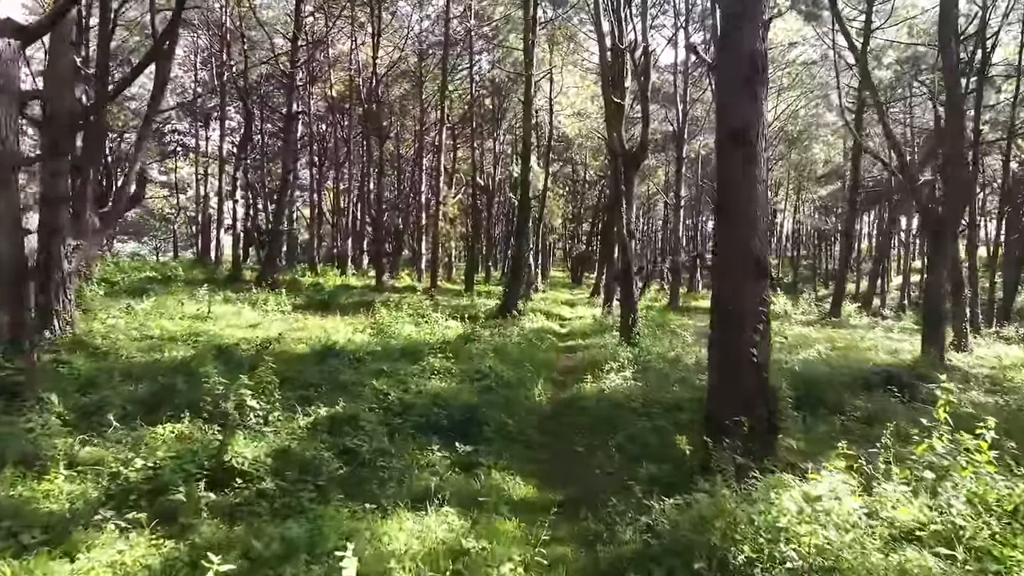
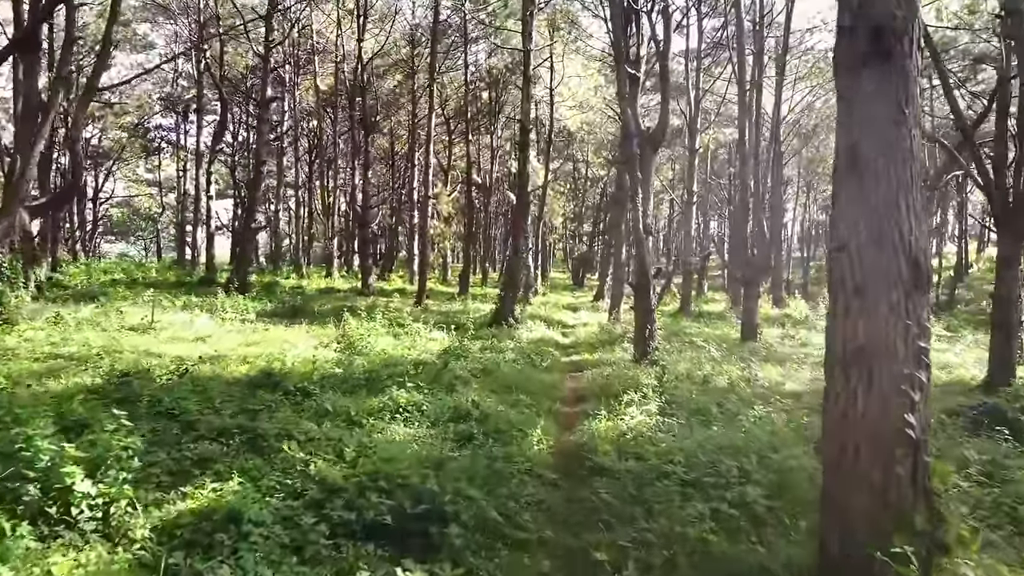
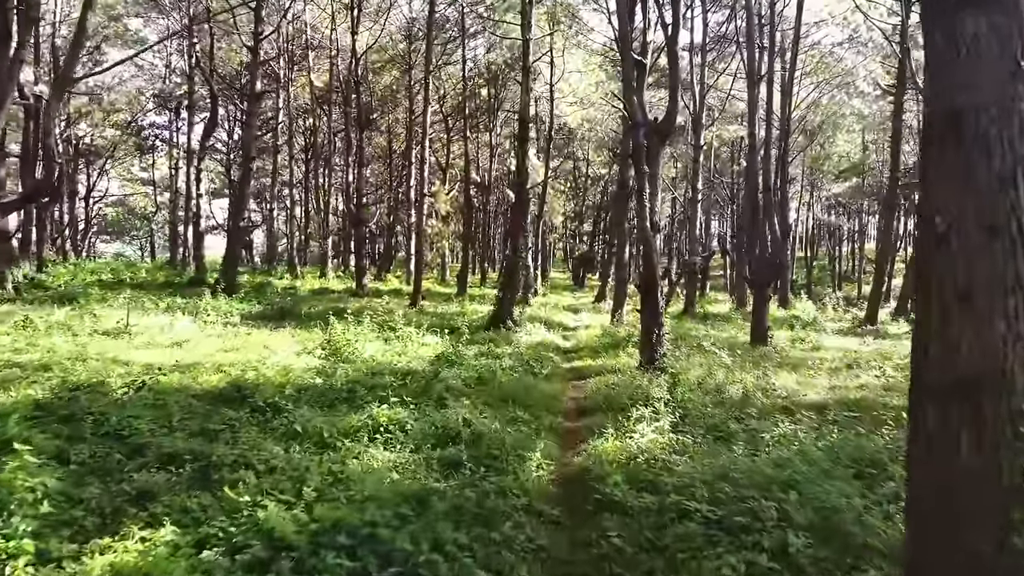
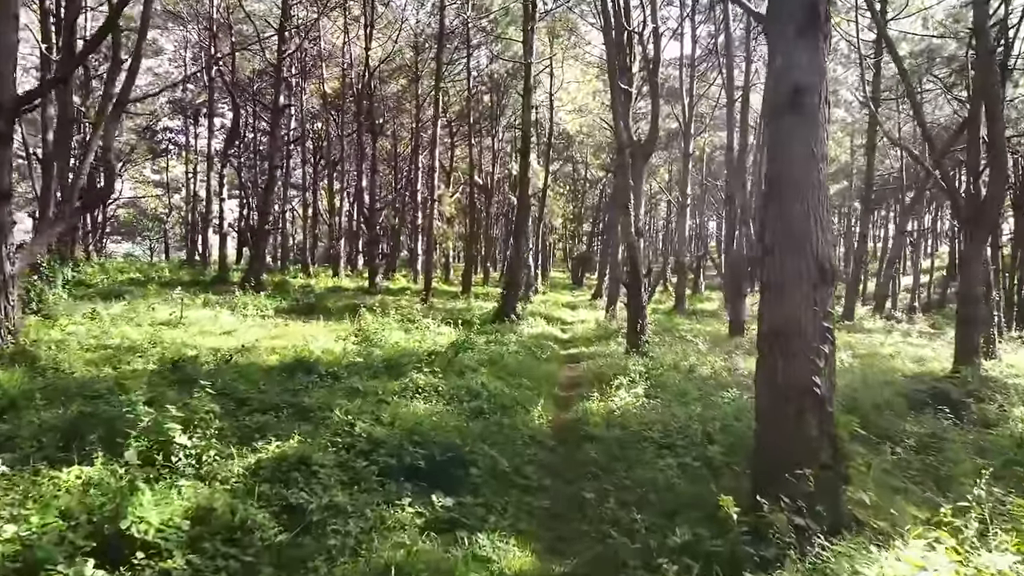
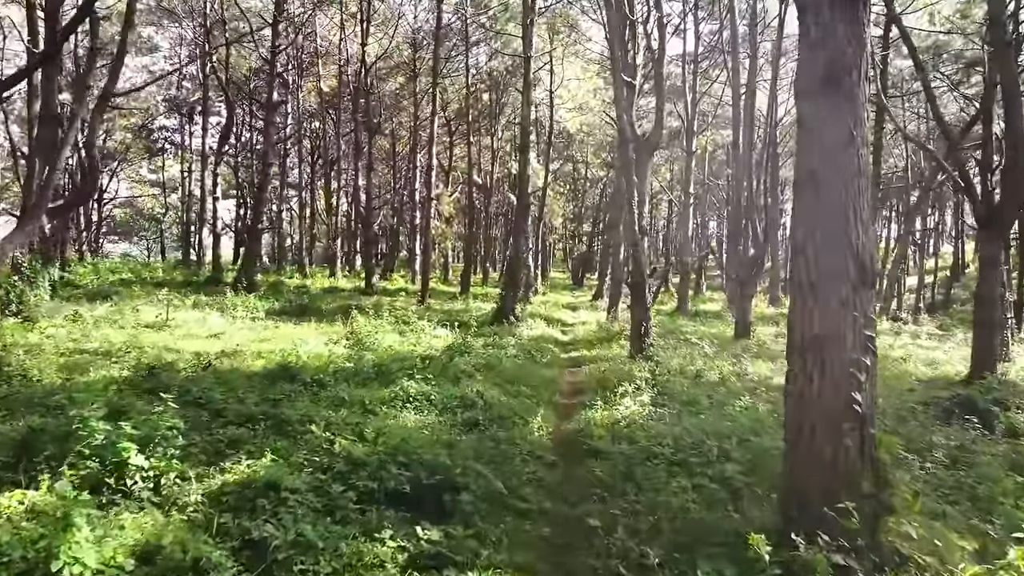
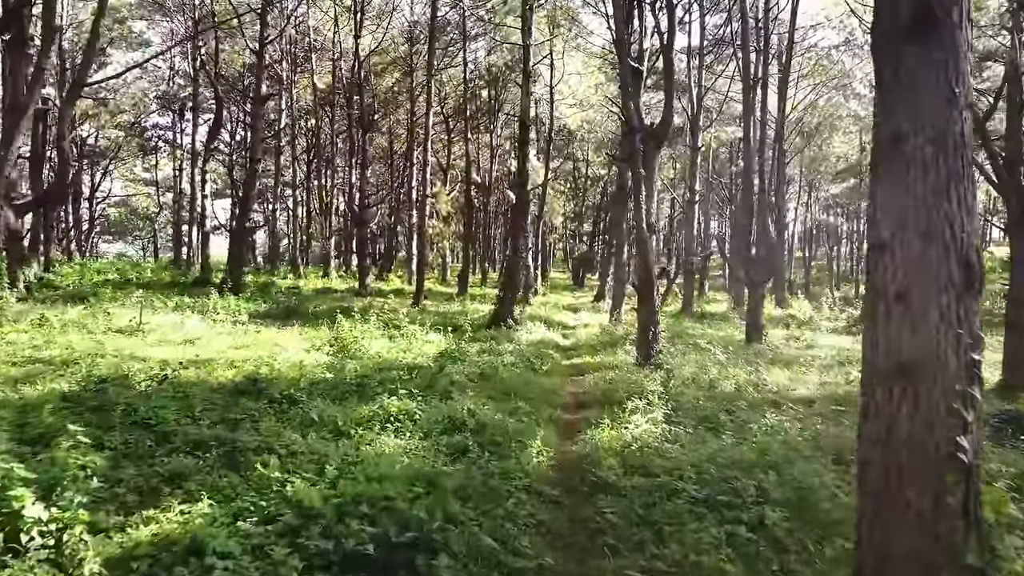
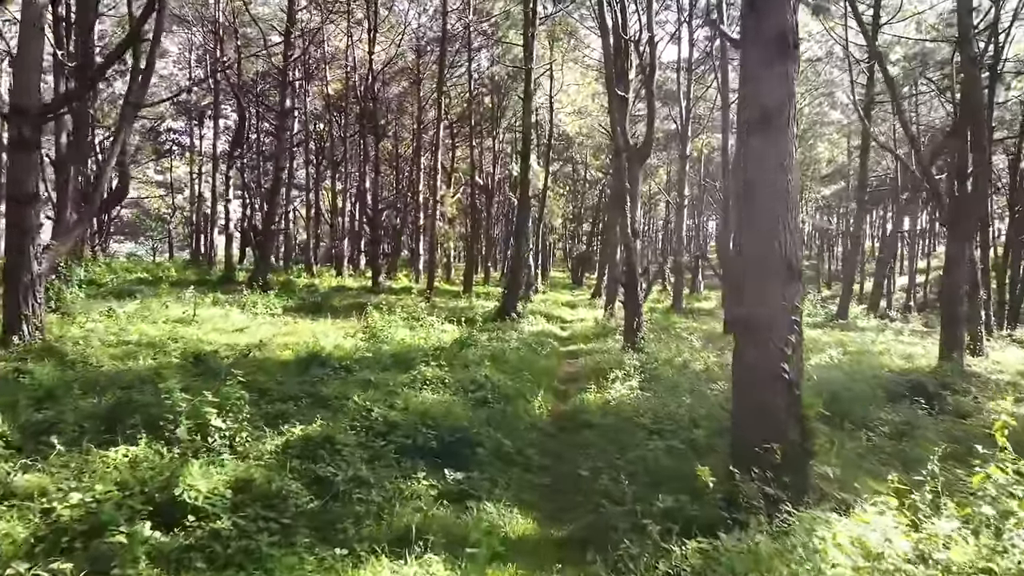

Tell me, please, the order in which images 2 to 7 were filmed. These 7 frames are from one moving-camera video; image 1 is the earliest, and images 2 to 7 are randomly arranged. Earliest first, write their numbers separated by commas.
7, 4, 5, 2, 6, 3
